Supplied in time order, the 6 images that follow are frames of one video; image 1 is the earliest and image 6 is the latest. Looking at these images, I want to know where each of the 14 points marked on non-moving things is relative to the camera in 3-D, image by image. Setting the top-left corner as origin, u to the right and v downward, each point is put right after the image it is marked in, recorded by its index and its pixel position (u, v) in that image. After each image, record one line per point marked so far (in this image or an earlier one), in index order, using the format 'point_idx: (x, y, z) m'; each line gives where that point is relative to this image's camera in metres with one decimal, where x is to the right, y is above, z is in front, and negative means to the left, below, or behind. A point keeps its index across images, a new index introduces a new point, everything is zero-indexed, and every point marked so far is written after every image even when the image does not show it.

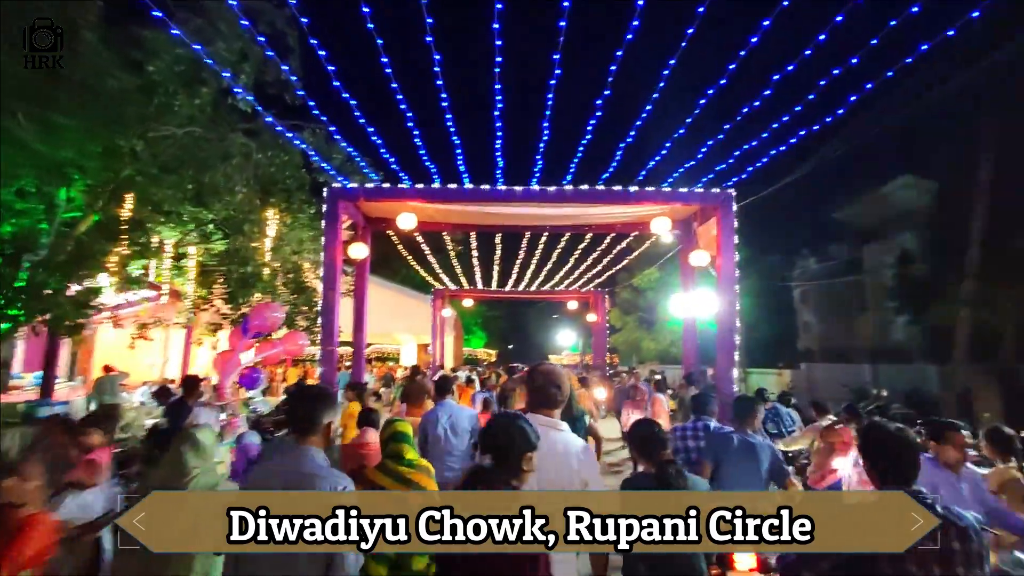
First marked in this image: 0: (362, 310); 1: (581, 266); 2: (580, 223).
0: (-2.5, -0.4, +9.6) m
1: (+1.8, +0.6, +14.5) m
2: (+1.1, +1.1, +9.2) m
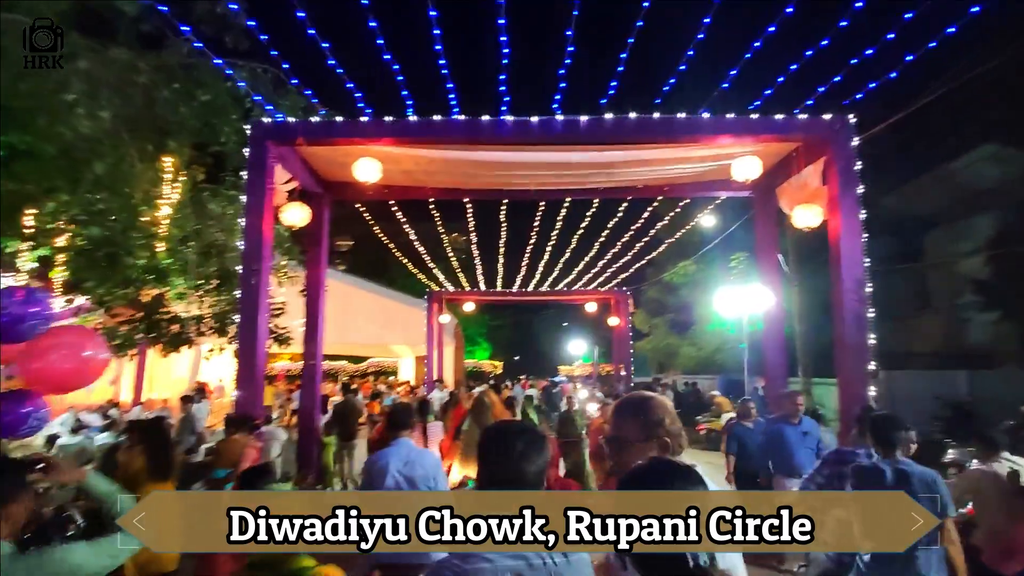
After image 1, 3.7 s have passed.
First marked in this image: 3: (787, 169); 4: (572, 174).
0: (-2.4, -0.3, +7.0) m
1: (+2.0, +0.7, +11.9) m
2: (+1.3, +1.2, +6.6) m
3: (+3.0, +1.3, +6.1) m
4: (+0.6, +1.3, +6.3) m
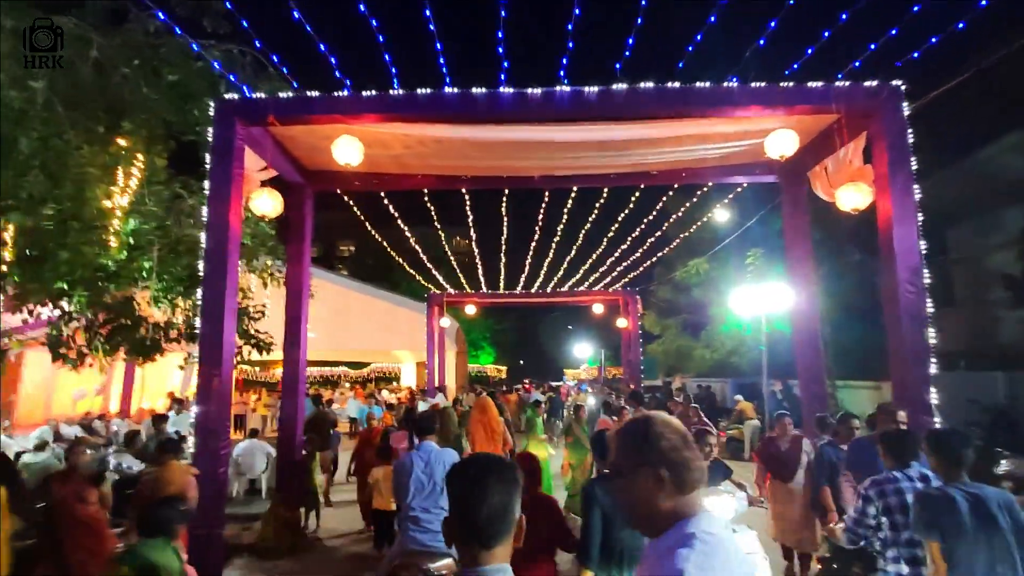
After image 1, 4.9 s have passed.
0: (-2.3, -0.3, +6.3) m
1: (+2.0, +0.7, +11.2) m
2: (+1.3, +1.3, +5.9) m
3: (+3.0, +1.3, +5.4) m
4: (+0.6, +1.3, +5.7) m
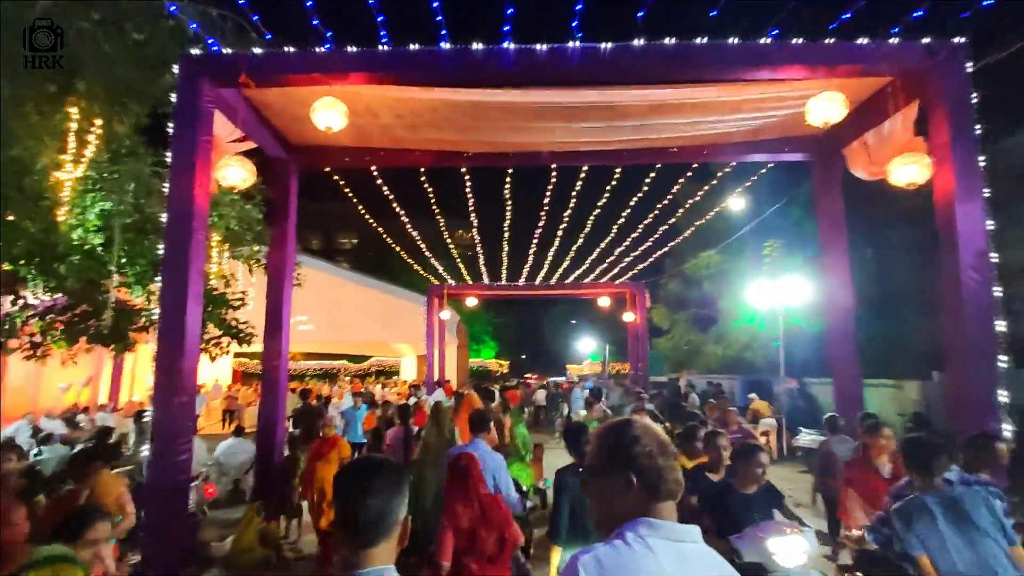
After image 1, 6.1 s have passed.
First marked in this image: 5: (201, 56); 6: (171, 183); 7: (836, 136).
0: (-2.3, -0.2, +5.8) m
1: (+2.1, +0.9, +10.6) m
2: (+1.3, +1.4, +5.3) m
3: (+3.0, +1.4, +4.8) m
4: (+0.7, +1.4, +5.1) m
5: (-2.3, +1.7, +4.2) m
6: (-2.4, +0.7, +4.1) m
7: (+3.0, +1.4, +5.4) m
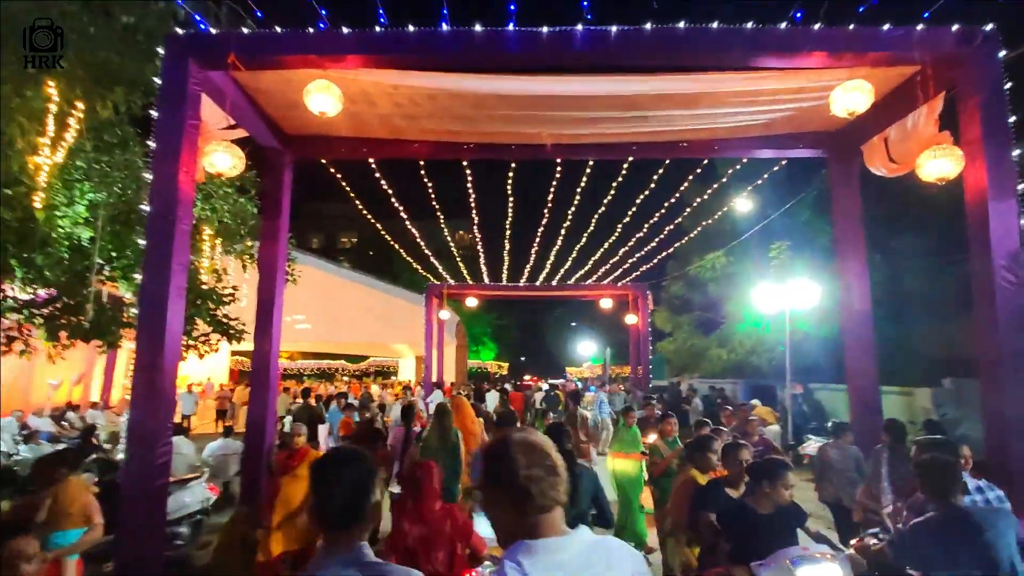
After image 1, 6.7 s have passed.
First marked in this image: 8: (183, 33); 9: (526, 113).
0: (-2.3, -0.1, +5.5) m
1: (+2.1, +0.8, +10.4) m
2: (+1.4, +1.4, +5.1) m
3: (+3.0, +1.4, +4.6) m
4: (+0.7, +1.4, +4.8) m
5: (-2.2, +1.7, +4.0) m
6: (-2.4, +0.8, +3.9) m
7: (+3.1, +1.4, +5.2) m
8: (-2.3, +1.8, +4.0) m
9: (+0.1, +1.4, +4.8) m
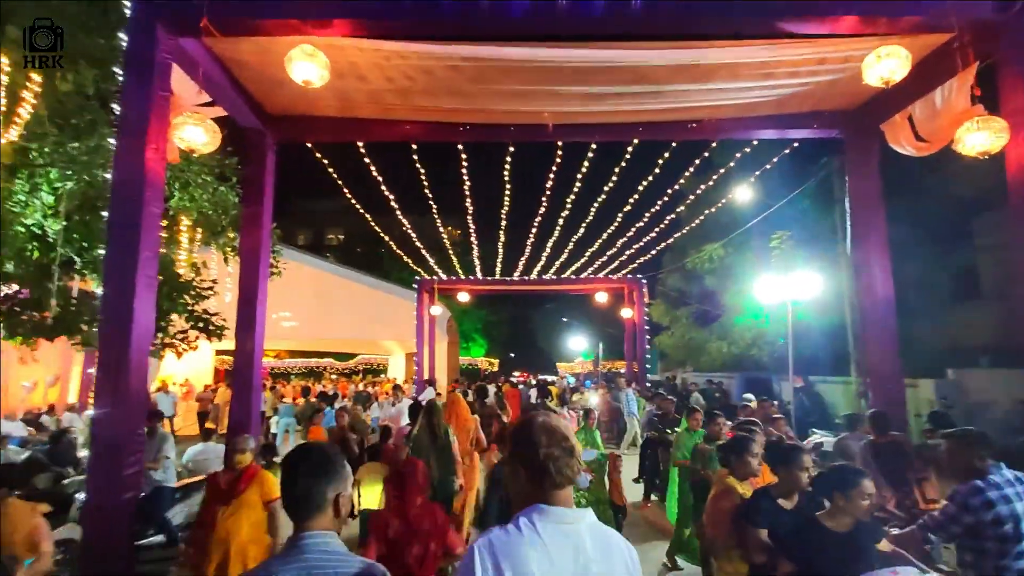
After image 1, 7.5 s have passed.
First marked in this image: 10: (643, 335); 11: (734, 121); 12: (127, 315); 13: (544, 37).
0: (-2.3, -0.1, +5.1) m
1: (+2.0, +1.0, +10.1) m
2: (+1.4, +1.5, +4.8) m
3: (+3.1, +1.5, +4.3) m
4: (+0.7, +1.5, +4.5) m
5: (-2.2, +1.8, +3.6) m
6: (-2.4, +0.9, +3.5) m
7: (+3.1, +1.5, +4.9) m
8: (-2.2, +1.8, +3.6) m
9: (+0.1, +1.5, +4.5) m
10: (+3.2, -1.2, +14.1) m
11: (+2.0, +1.5, +5.2) m
12: (-2.2, -0.1, +3.3) m
13: (+0.2, +1.7, +3.9) m
